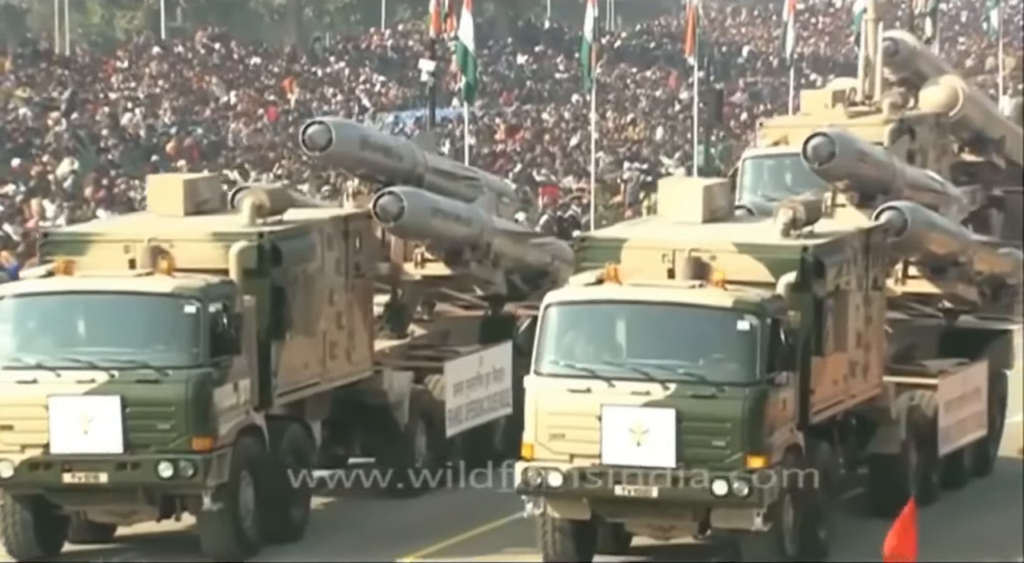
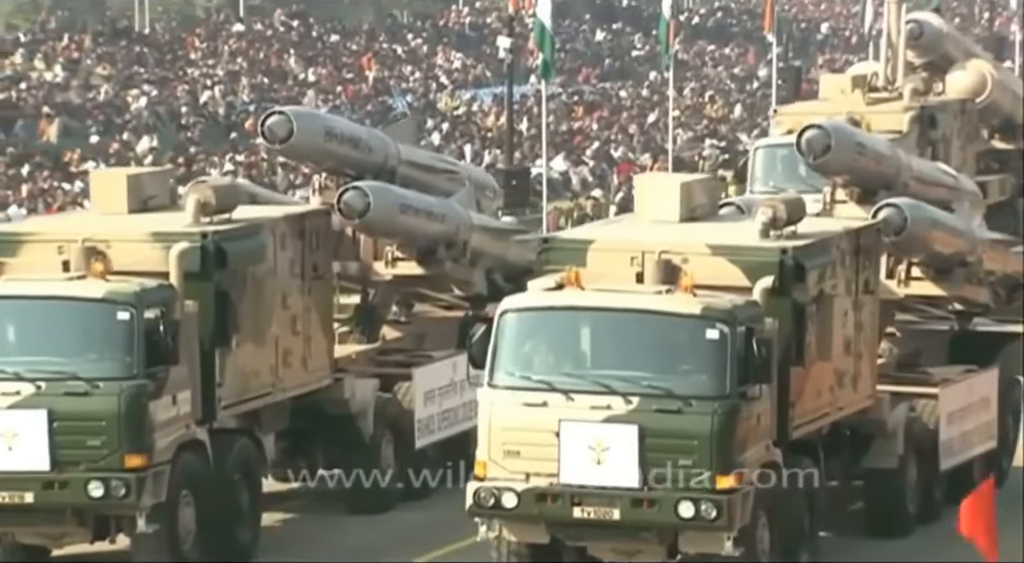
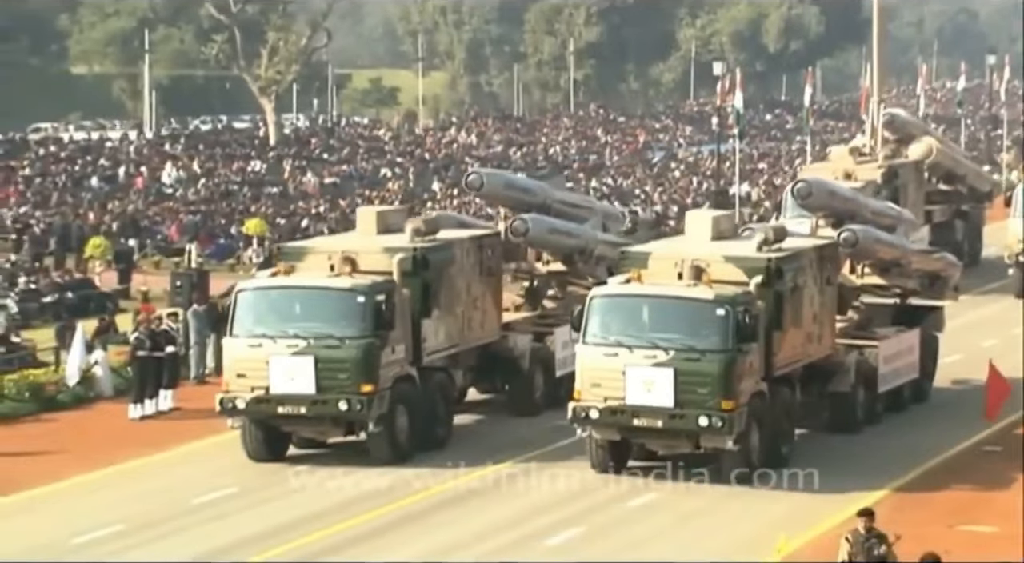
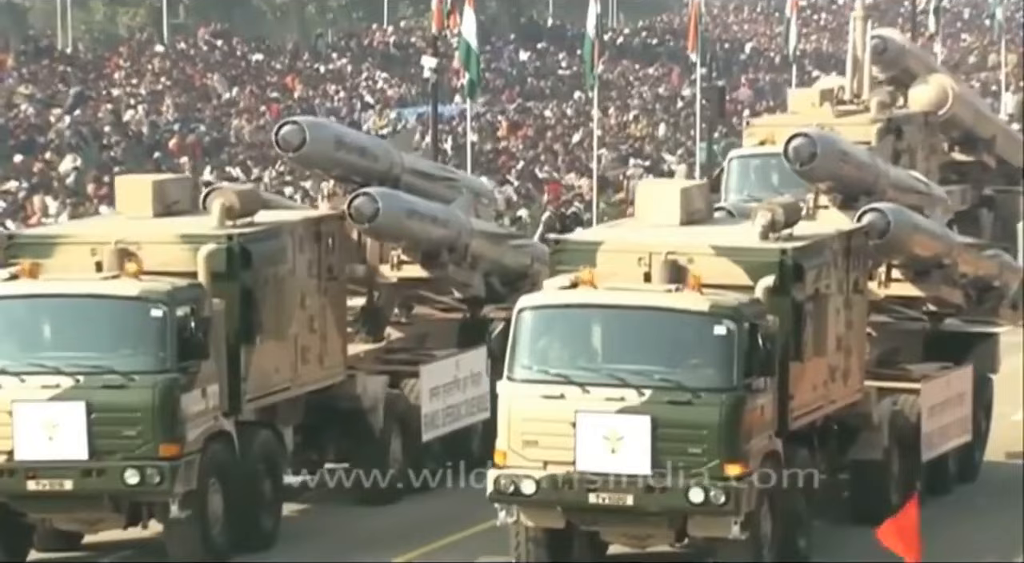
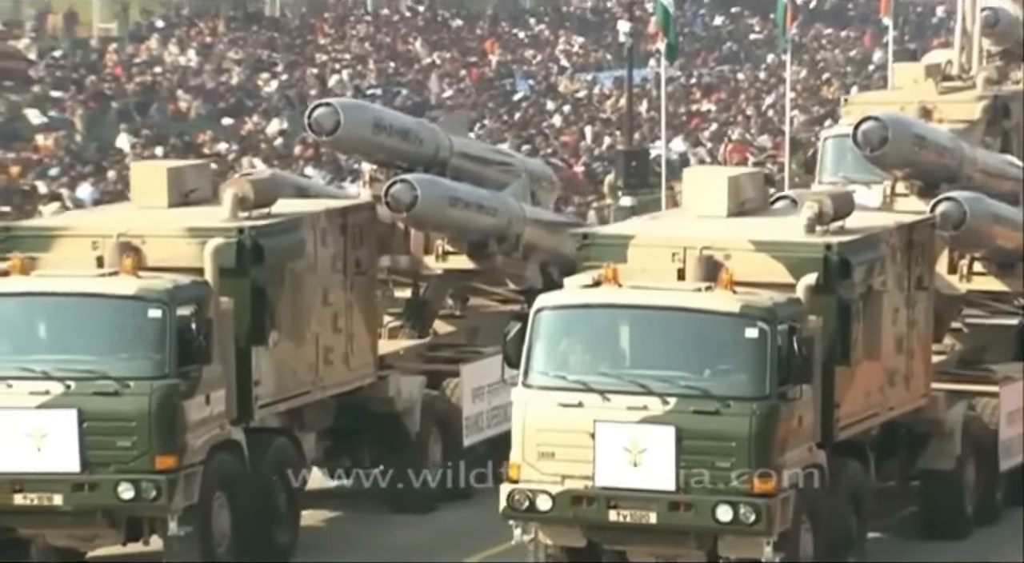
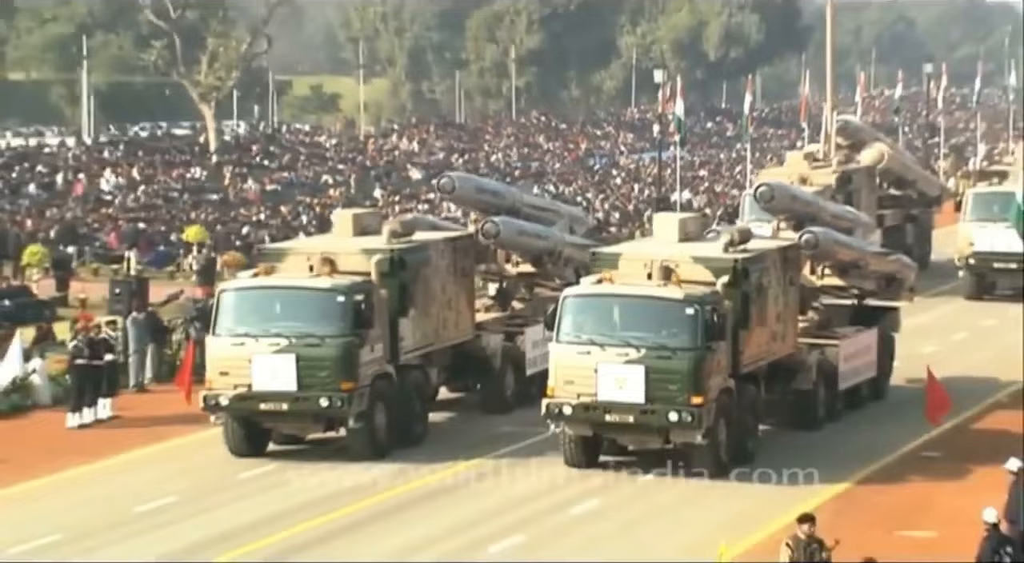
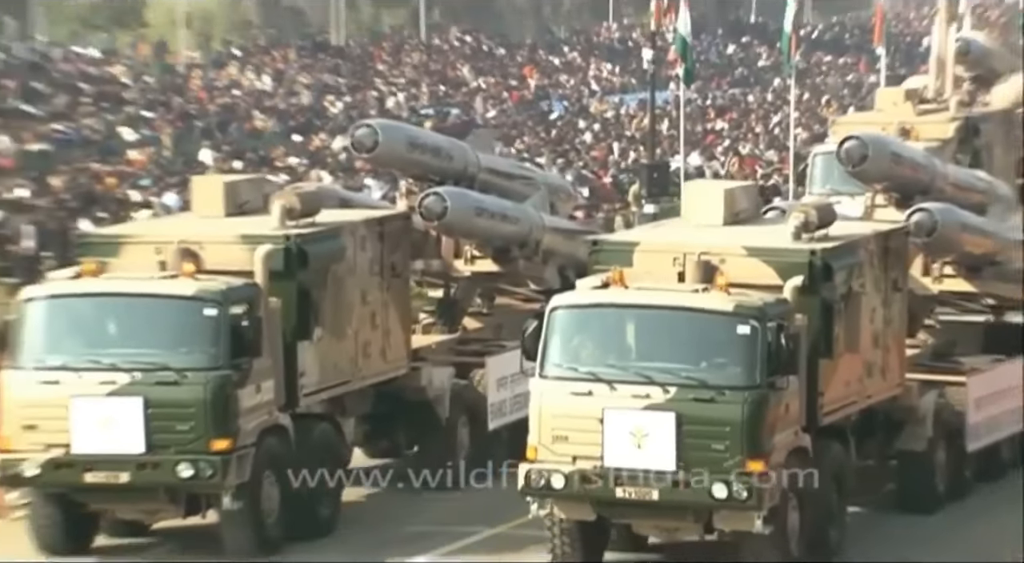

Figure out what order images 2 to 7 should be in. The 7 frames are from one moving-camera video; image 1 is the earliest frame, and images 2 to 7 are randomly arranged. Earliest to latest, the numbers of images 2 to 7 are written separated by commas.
4, 2, 5, 7, 6, 3
